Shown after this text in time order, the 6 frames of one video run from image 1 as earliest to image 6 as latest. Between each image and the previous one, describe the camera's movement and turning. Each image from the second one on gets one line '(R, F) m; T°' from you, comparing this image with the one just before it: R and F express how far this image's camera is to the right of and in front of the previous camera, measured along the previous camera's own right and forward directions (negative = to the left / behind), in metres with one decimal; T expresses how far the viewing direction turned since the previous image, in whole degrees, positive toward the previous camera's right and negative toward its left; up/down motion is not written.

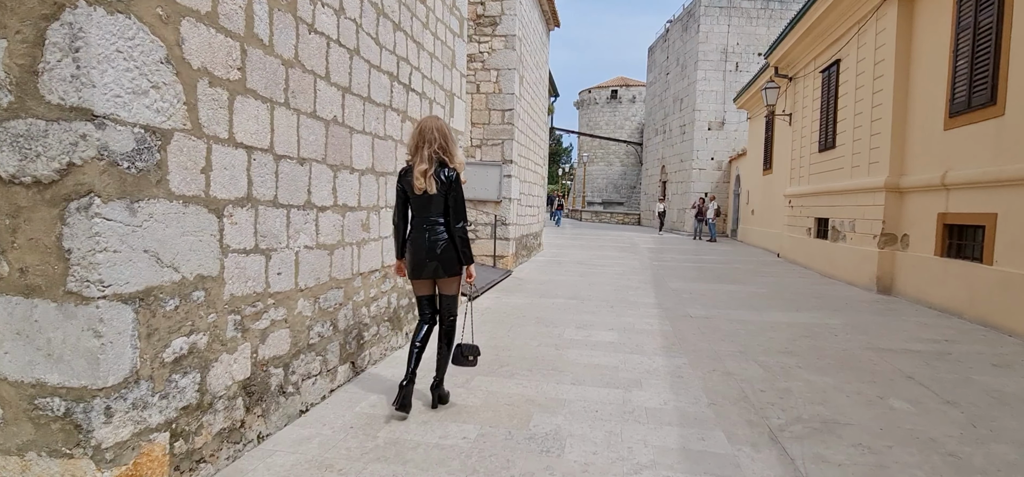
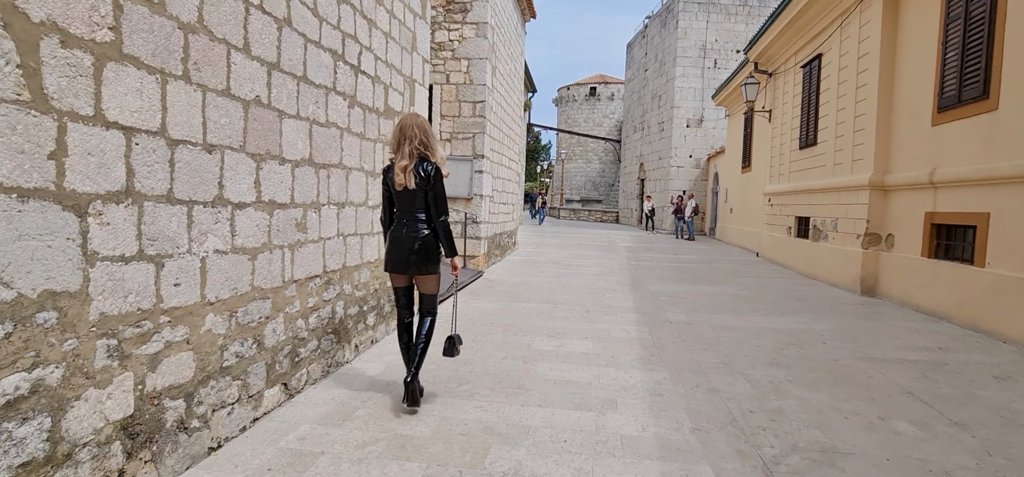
(+0.1, +0.4) m; +2°
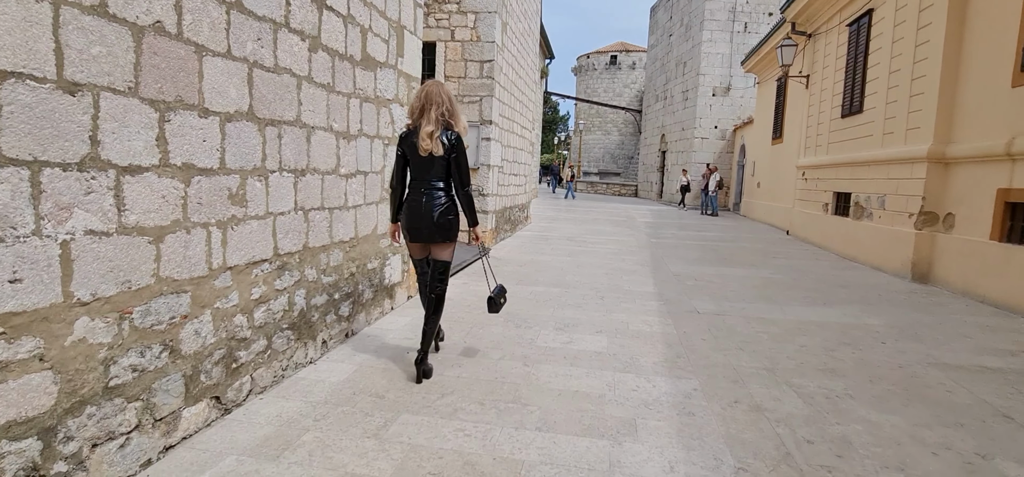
(+0.1, +0.7) m; -2°
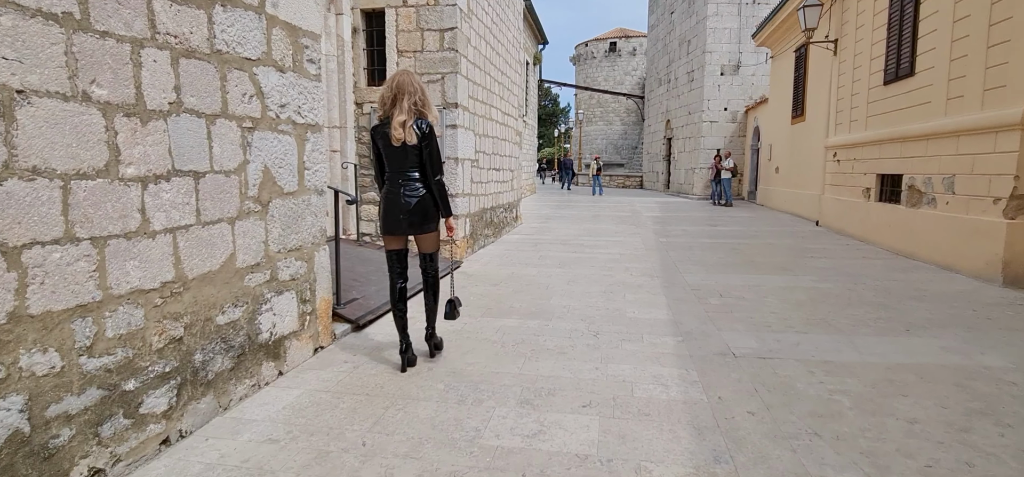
(+0.3, +1.4) m; -1°
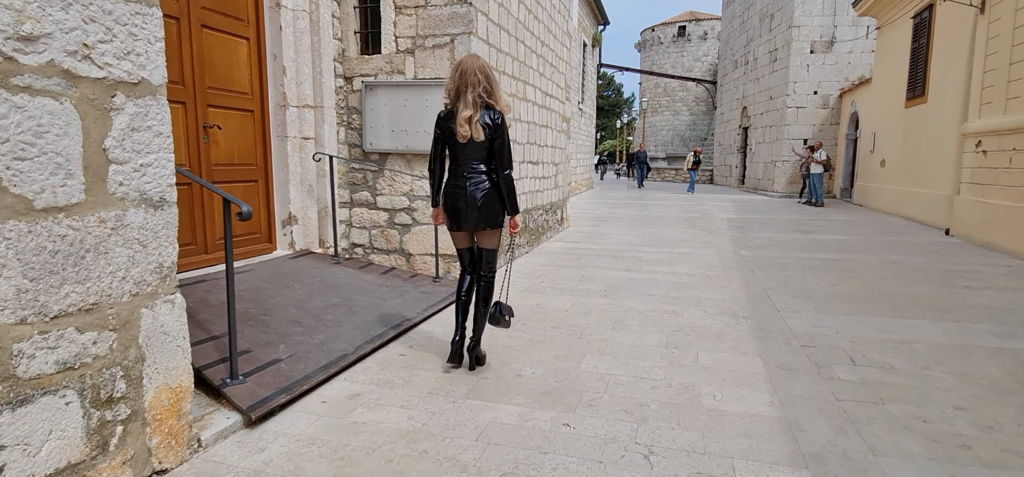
(+0.3, +1.5) m; -6°
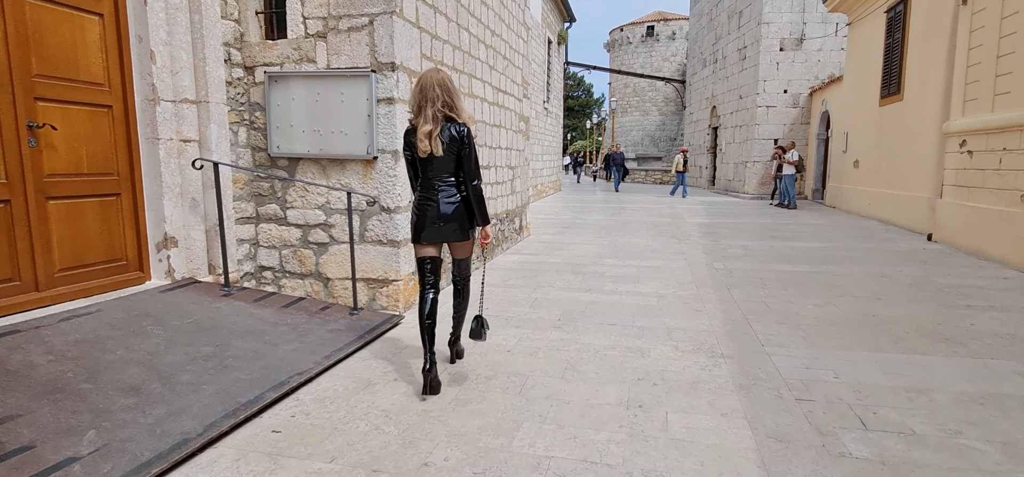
(+0.3, +0.7) m; +3°
